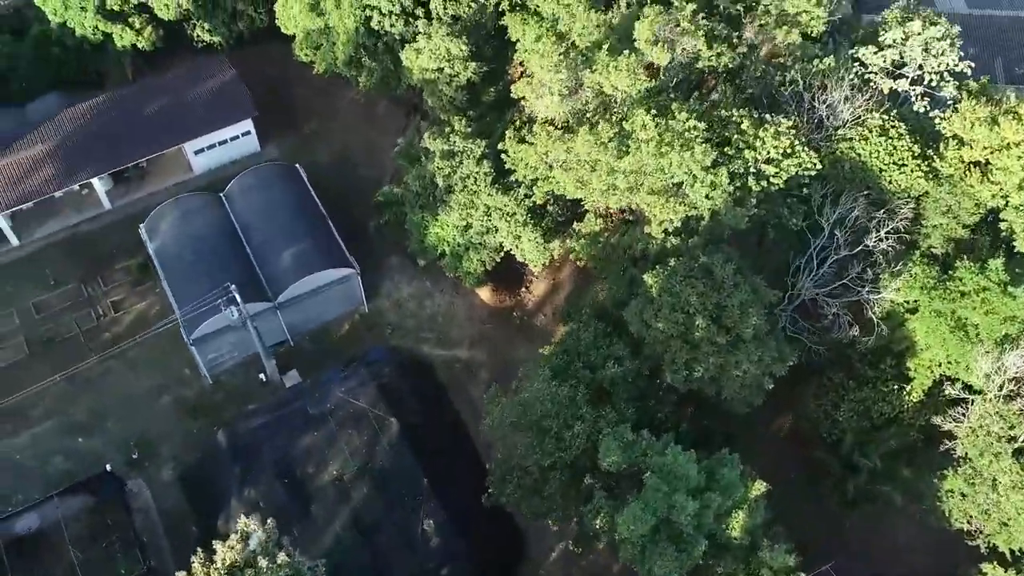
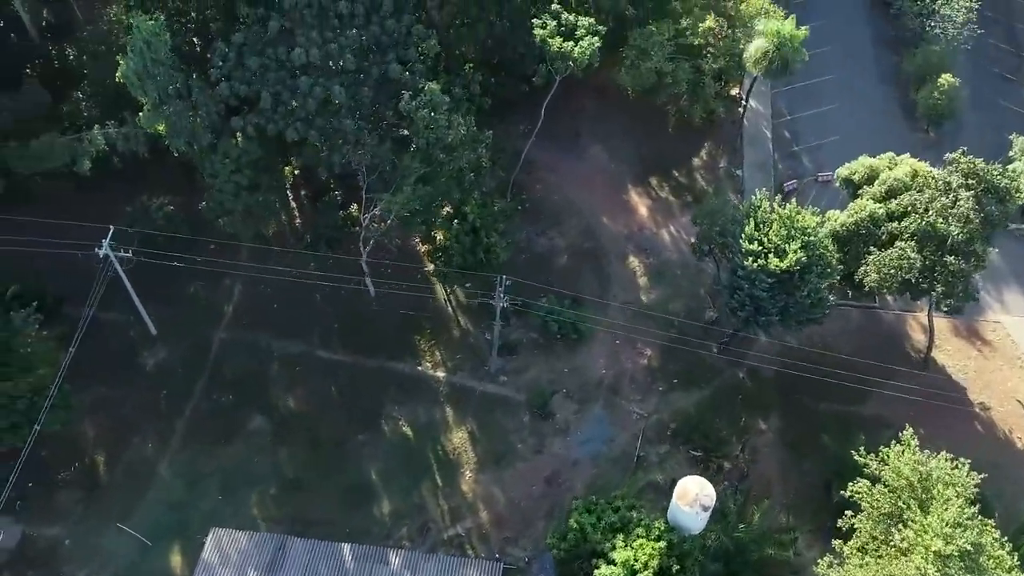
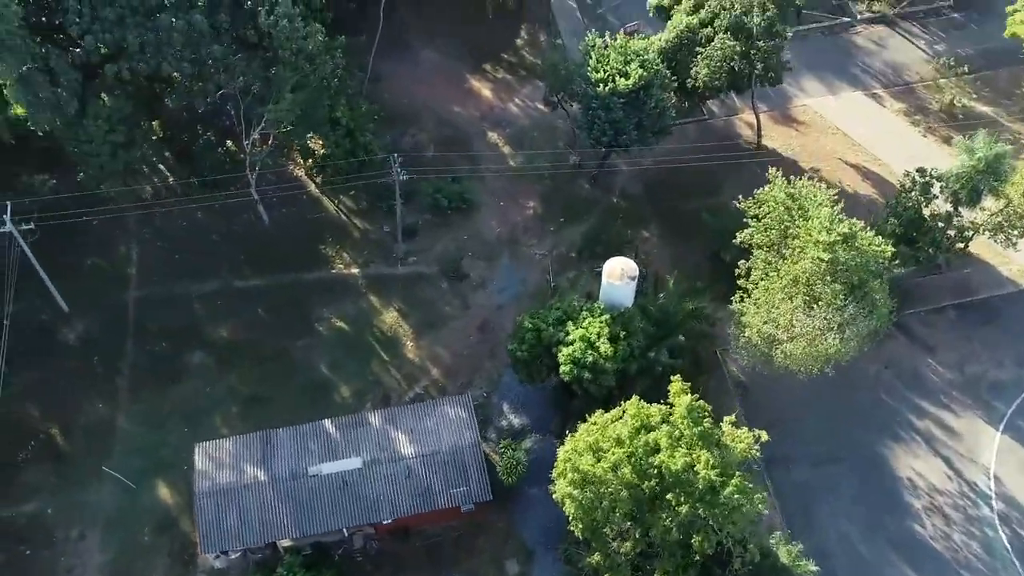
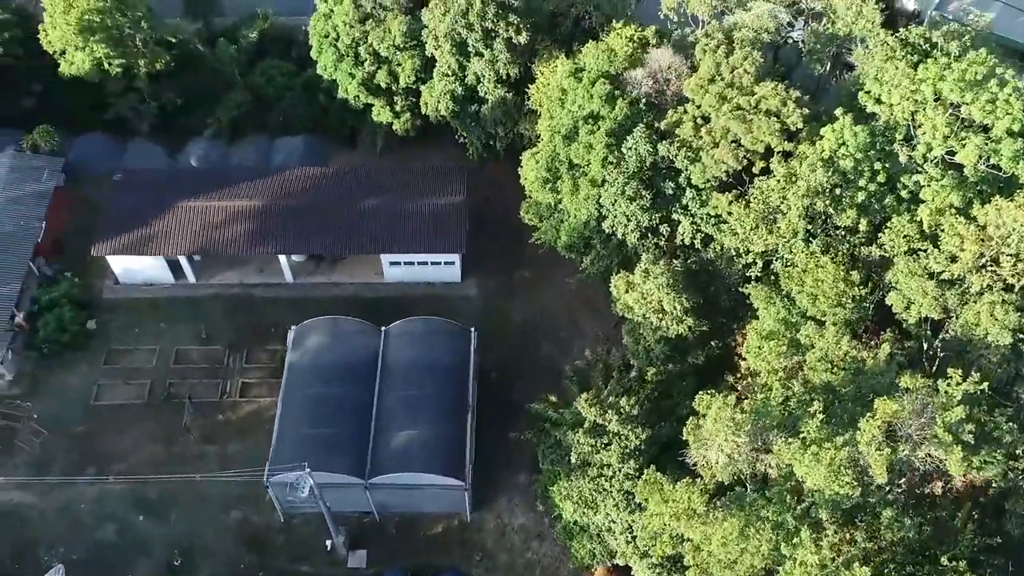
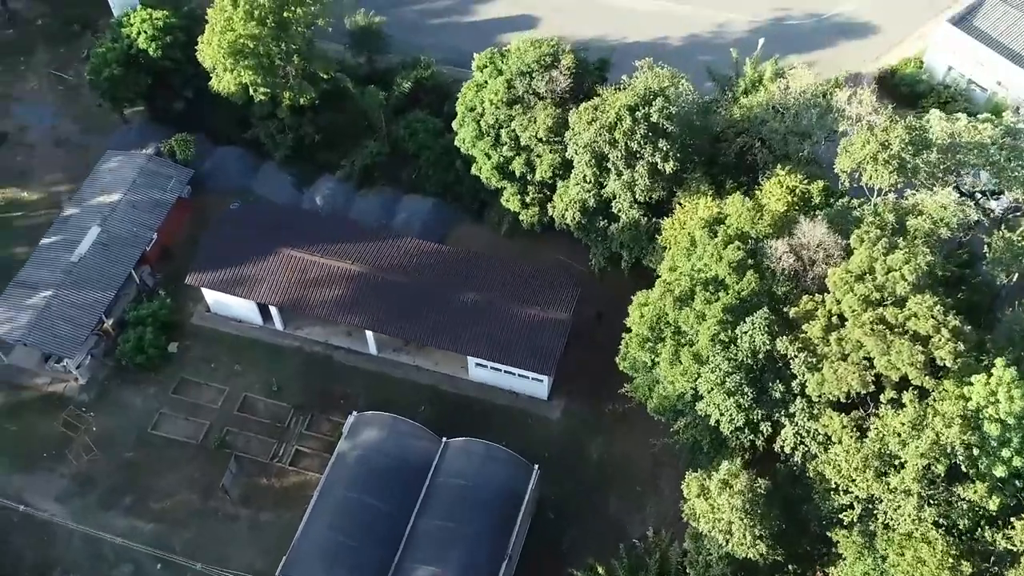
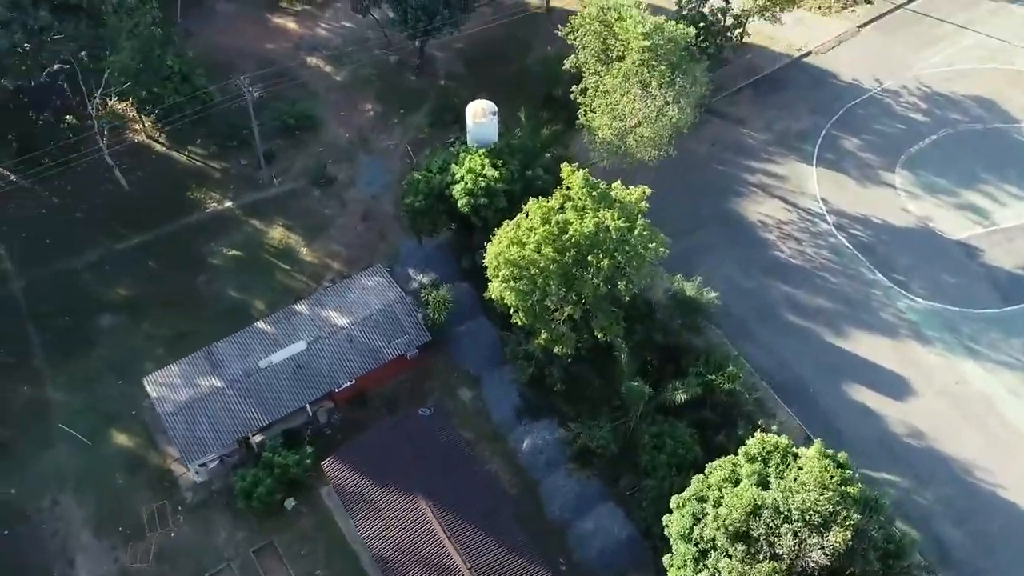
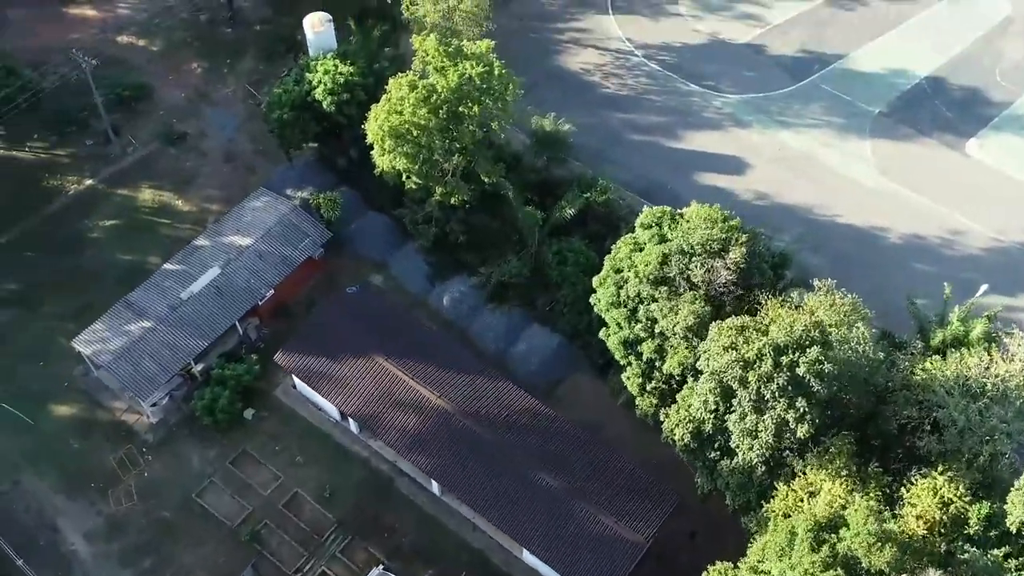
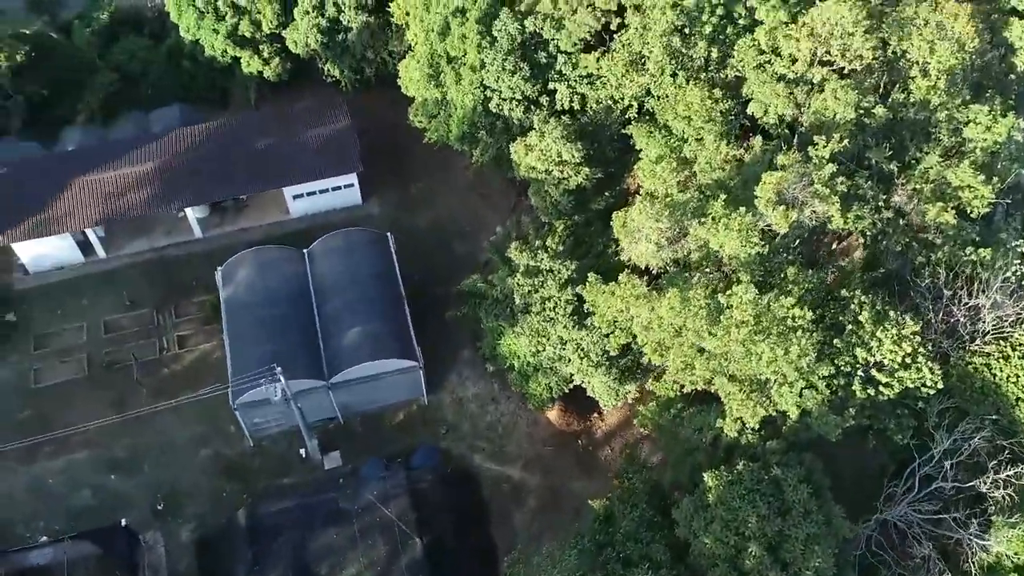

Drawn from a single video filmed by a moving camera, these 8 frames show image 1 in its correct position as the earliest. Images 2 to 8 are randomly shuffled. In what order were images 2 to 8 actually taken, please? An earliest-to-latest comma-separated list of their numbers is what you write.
8, 4, 5, 7, 6, 3, 2
